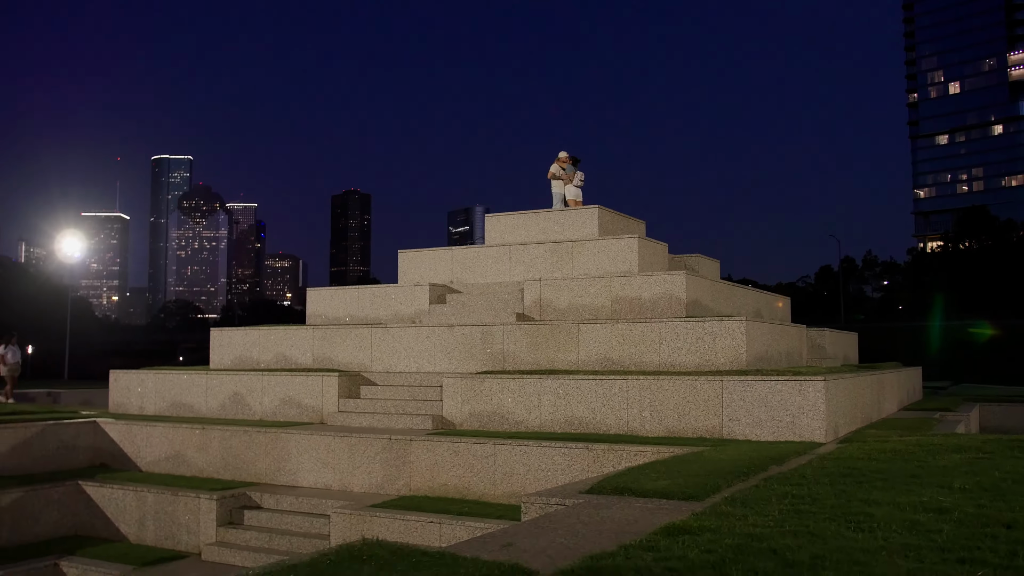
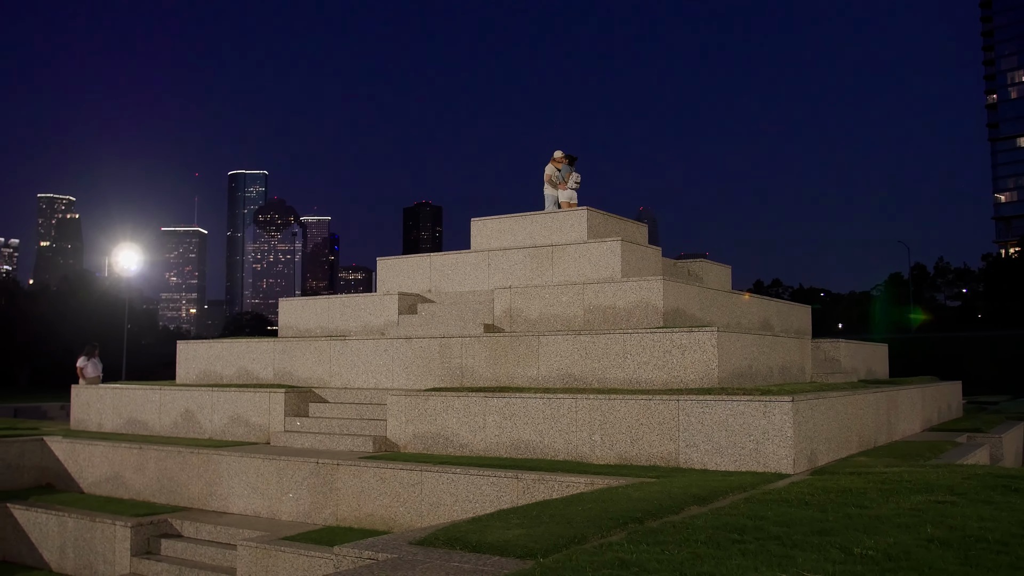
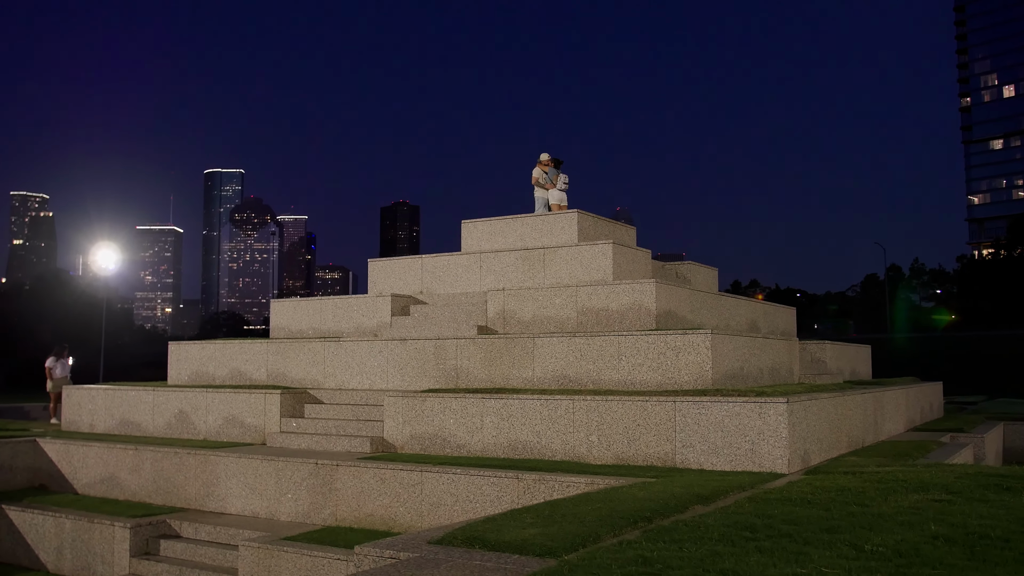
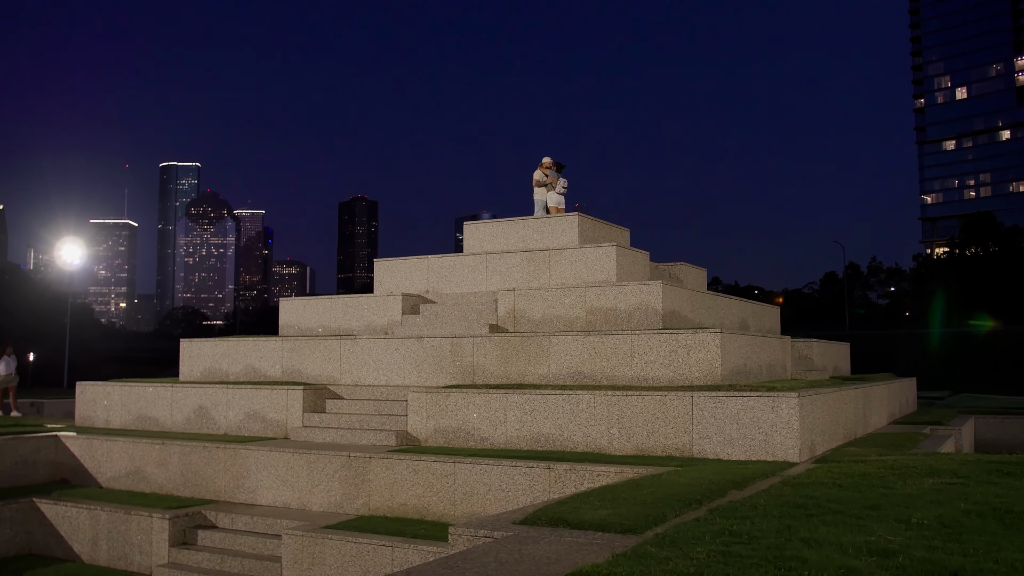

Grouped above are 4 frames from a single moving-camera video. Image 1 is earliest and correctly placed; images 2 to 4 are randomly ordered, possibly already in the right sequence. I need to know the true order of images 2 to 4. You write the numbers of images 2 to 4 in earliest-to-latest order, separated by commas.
4, 3, 2
